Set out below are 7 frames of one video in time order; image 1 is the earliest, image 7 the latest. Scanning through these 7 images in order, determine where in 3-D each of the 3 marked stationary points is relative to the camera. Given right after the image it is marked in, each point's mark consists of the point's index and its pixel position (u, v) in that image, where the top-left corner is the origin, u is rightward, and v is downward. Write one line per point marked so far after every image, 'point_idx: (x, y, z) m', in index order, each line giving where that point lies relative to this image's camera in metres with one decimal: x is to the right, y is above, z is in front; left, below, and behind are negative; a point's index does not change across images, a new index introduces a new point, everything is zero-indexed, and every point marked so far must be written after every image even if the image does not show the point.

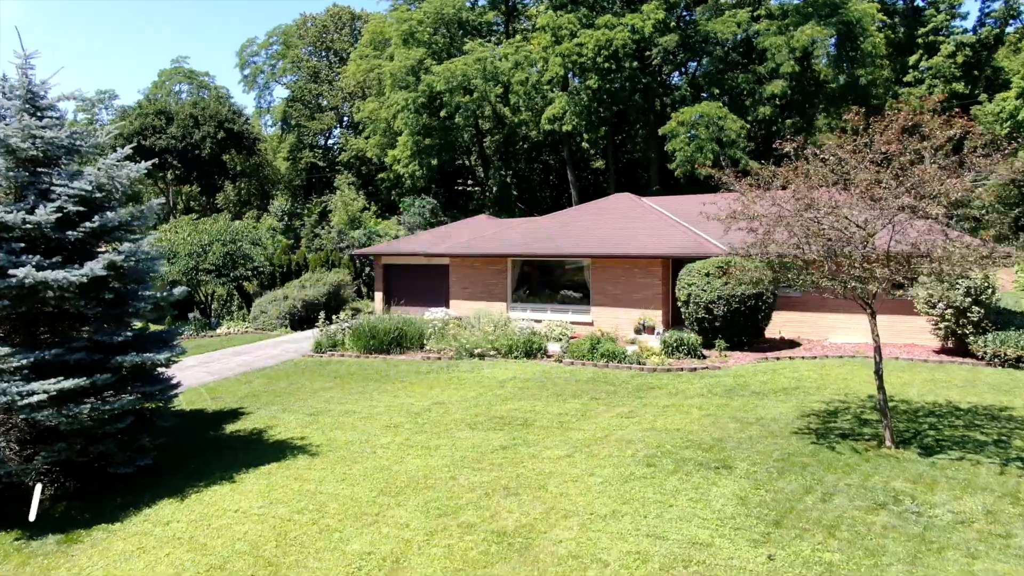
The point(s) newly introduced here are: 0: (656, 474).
0: (+1.4, -1.9, +8.0) m
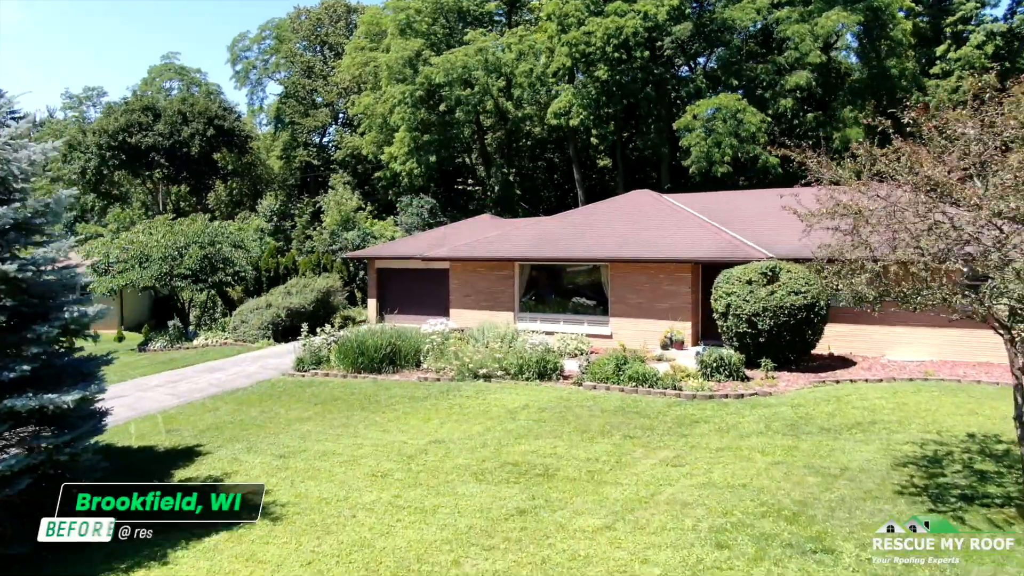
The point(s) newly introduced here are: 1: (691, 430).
0: (+1.6, -2.0, +5.9) m
1: (+2.2, -1.7, +9.6) m
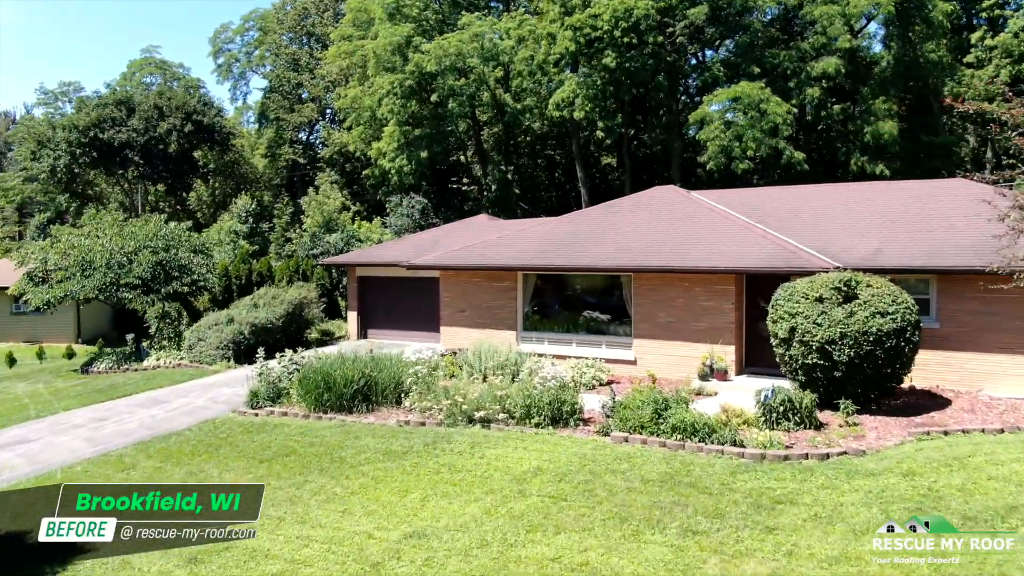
0: (+1.7, -2.2, +3.0) m
1: (+2.2, -2.0, +6.8) m
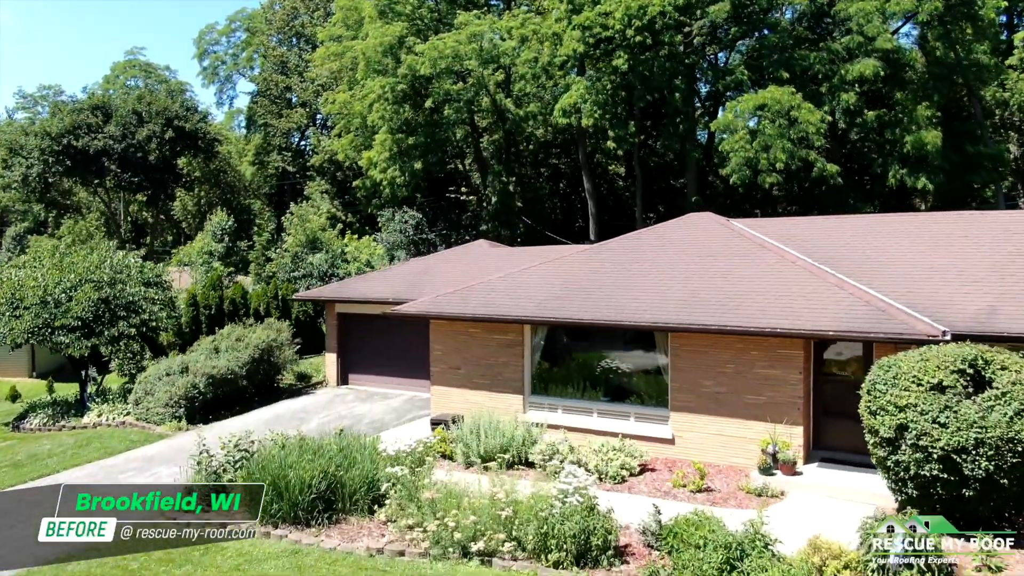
0: (+1.8, -3.0, +0.2) m
1: (+2.3, -2.8, +4.0) m
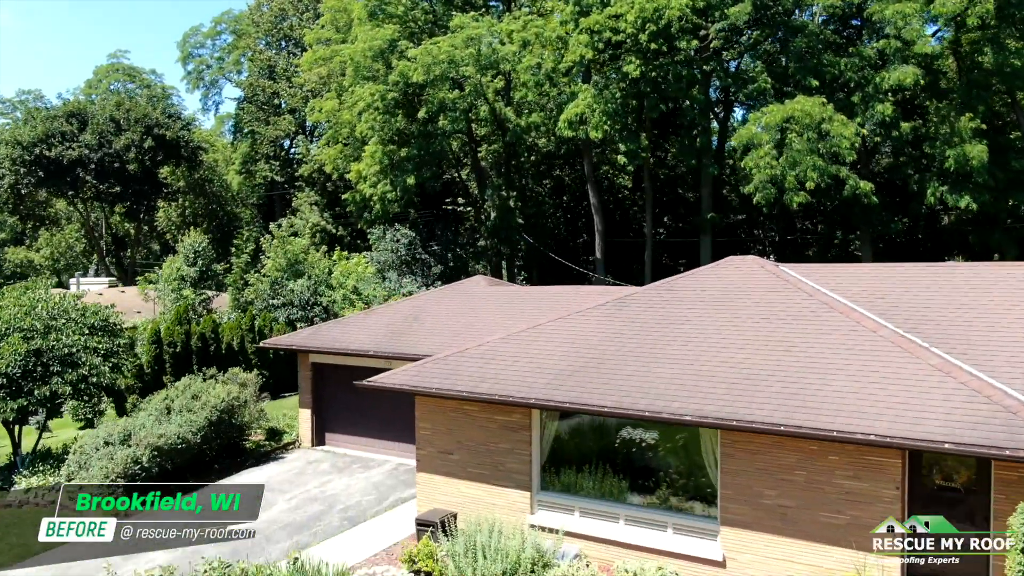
0: (+1.9, -3.9, -2.1) m
1: (+2.4, -3.6, +1.6) m
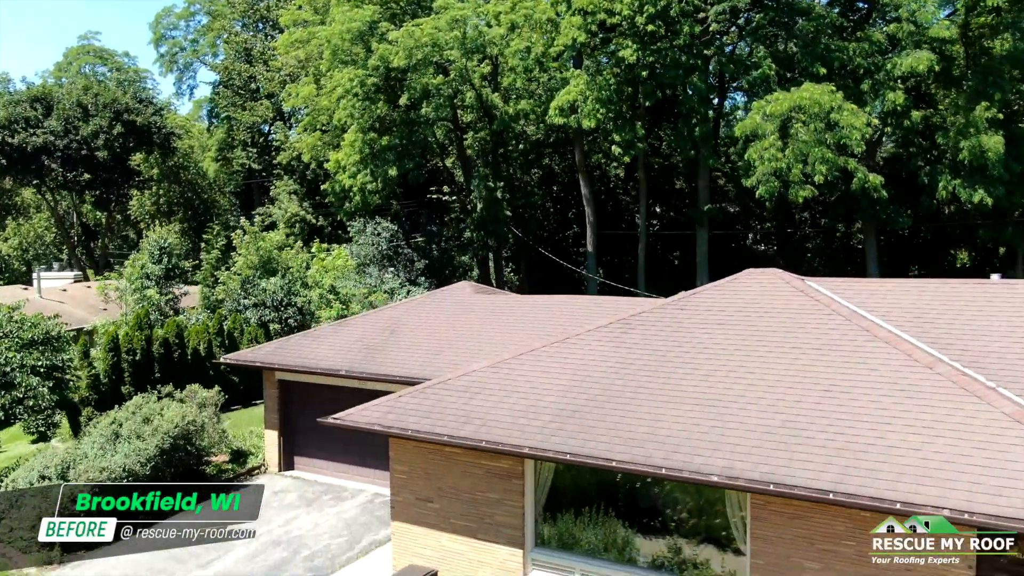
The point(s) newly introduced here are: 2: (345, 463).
0: (+2.0, -4.3, -3.5) m
1: (+2.4, -4.0, +0.3) m
2: (-2.7, -2.9, +13.1) m
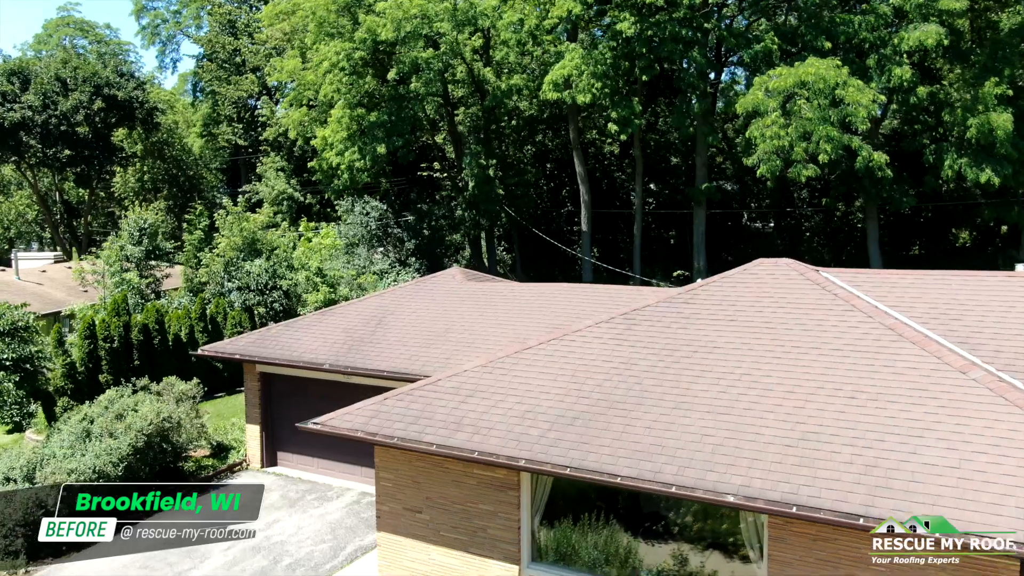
0: (+2.1, -4.7, -4.0) m
1: (+2.5, -4.2, -0.2) m
2: (-2.8, -2.7, +12.5) m
